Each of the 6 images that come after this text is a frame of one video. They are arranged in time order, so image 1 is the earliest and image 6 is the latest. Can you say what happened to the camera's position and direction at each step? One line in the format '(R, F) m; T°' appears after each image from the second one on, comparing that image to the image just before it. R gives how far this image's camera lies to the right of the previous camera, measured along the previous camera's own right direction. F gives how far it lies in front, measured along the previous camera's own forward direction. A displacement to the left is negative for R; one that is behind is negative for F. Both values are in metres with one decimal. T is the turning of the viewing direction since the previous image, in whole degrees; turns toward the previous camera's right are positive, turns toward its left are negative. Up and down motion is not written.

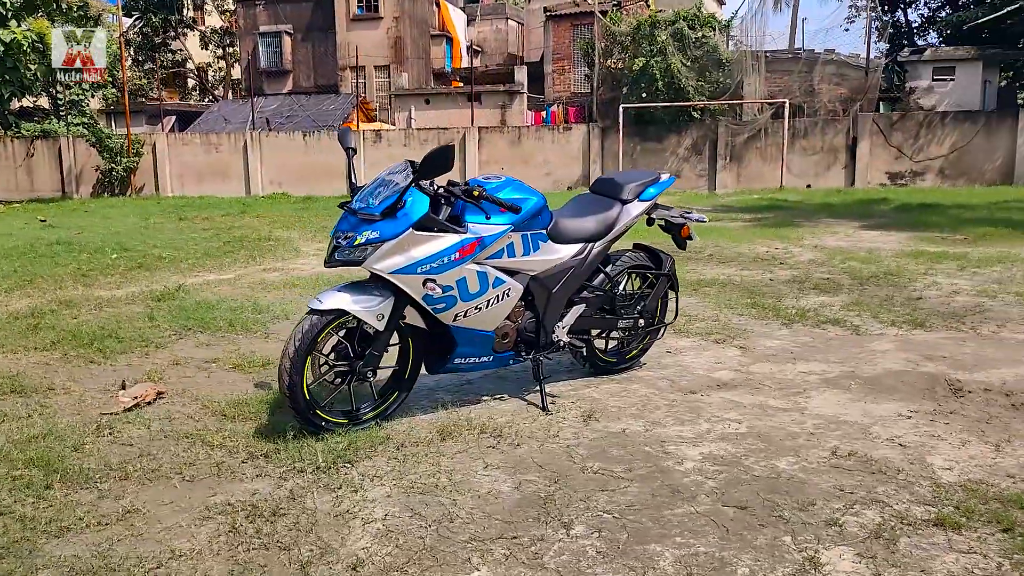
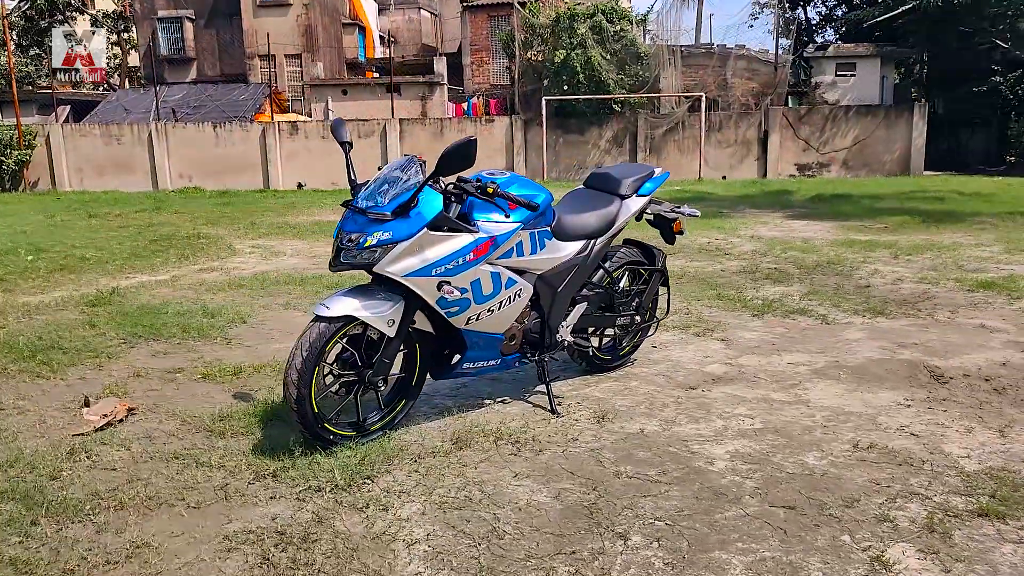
(-0.4, +0.1) m; +6°
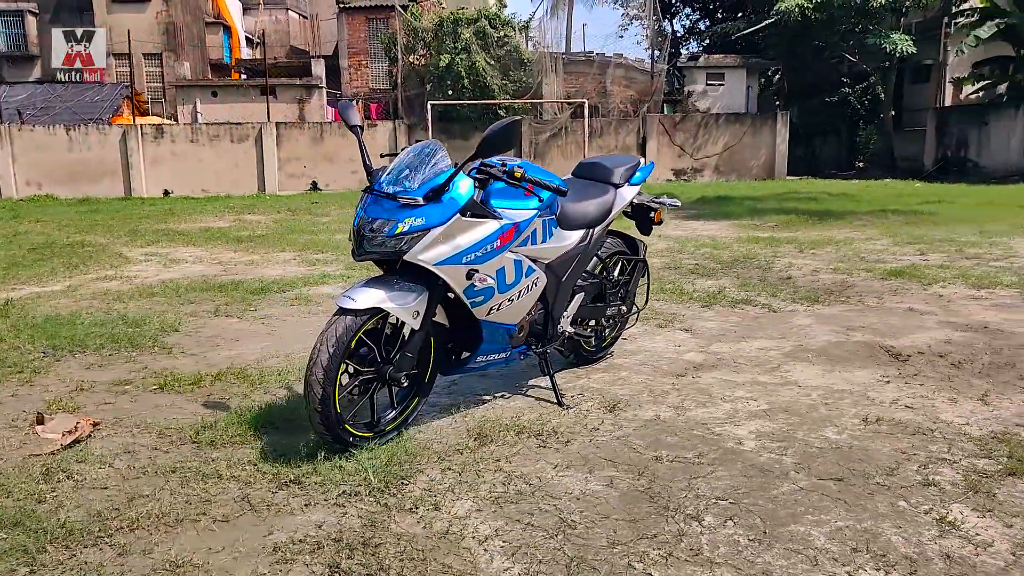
(-0.6, +0.1) m; +9°
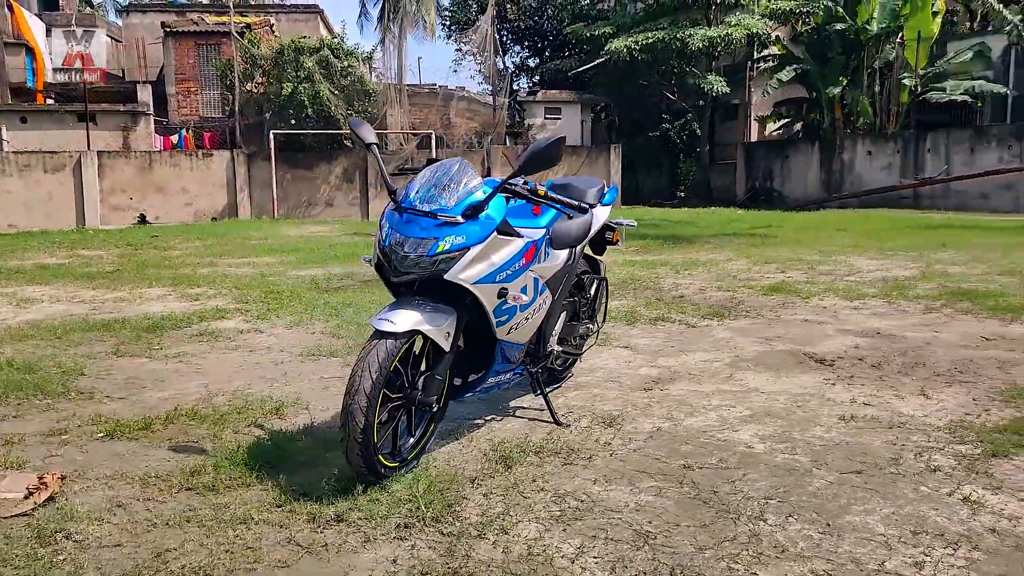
(-0.7, +0.1) m; +12°
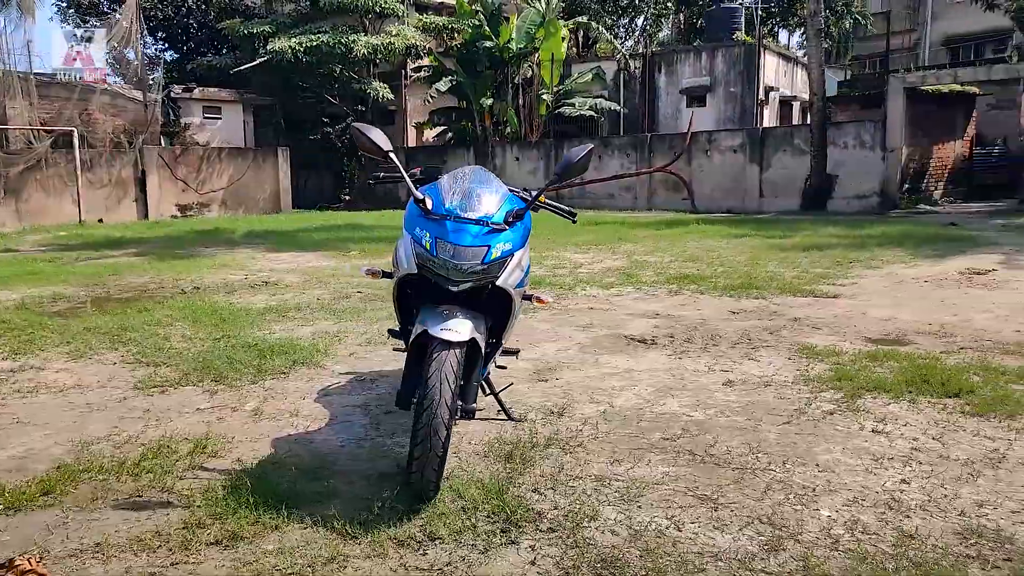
(-1.3, +0.2) m; +26°
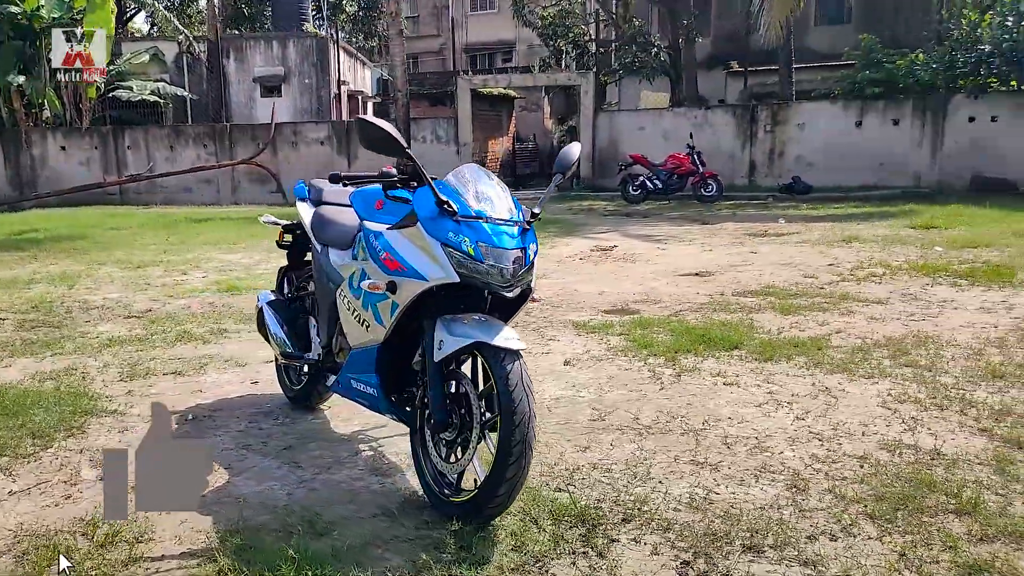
(-1.5, +0.5) m; +32°
